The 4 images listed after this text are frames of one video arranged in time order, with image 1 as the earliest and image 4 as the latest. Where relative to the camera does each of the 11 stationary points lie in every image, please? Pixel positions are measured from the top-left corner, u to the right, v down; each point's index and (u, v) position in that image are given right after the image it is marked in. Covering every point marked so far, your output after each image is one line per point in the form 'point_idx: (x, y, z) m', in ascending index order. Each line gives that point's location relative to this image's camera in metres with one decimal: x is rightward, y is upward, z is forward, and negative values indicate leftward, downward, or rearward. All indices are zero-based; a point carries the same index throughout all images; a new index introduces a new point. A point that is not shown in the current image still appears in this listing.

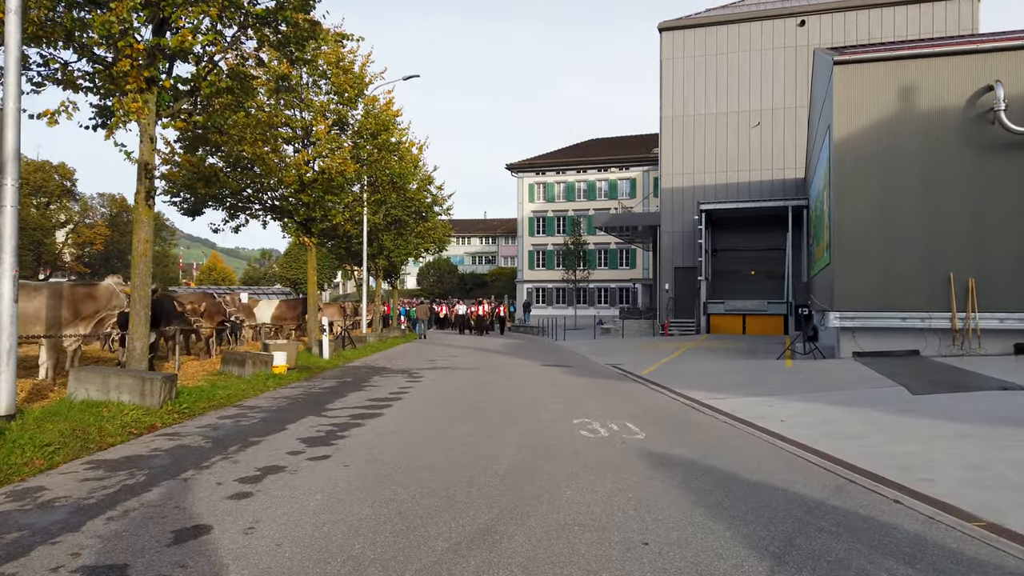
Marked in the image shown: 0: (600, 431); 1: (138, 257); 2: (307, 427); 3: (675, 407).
0: (+1.1, -1.8, +9.9) m
1: (-6.4, +0.5, +13.2) m
2: (-2.7, -1.8, +9.9) m
3: (+2.7, -2.0, +12.9) m
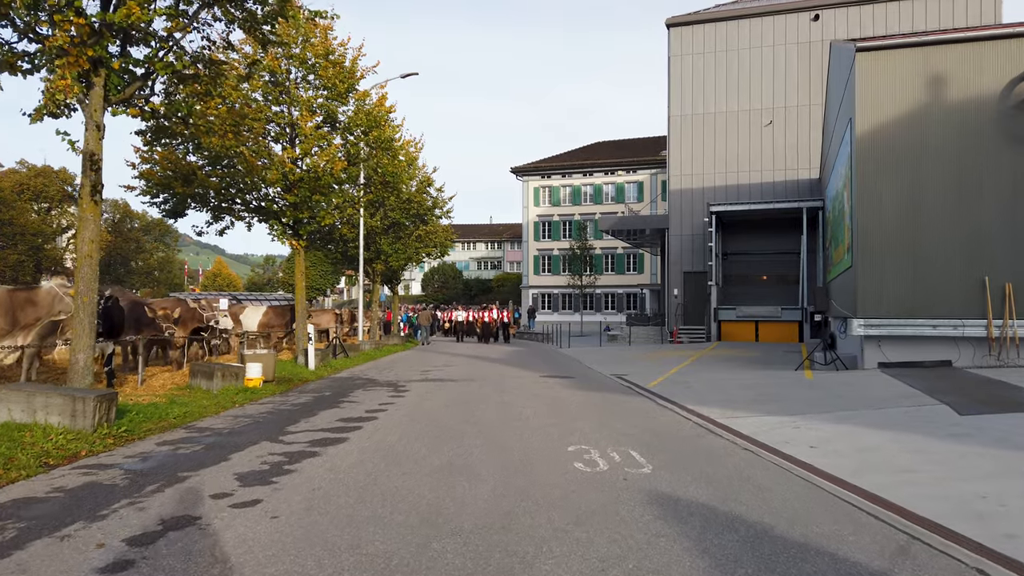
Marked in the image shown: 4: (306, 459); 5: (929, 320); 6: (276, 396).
0: (+0.9, -1.9, +8.3) m
1: (-6.6, +0.4, +11.8) m
2: (-2.8, -1.9, +8.4) m
3: (+2.6, -2.1, +11.4) m
4: (-2.2, -1.8, +8.3) m
5: (+9.7, -0.7, +18.0) m
6: (-4.7, -2.2, +15.3) m
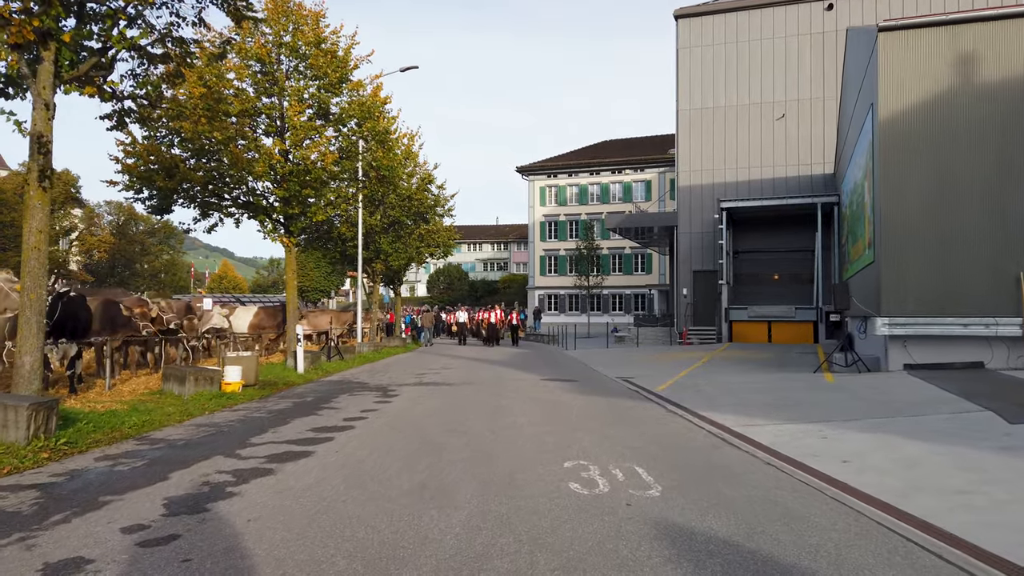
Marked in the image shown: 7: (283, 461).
0: (+0.8, -1.8, +7.1) m
1: (-6.7, +0.5, +10.7) m
2: (-3.0, -1.8, +7.2) m
3: (+2.5, -2.0, +10.2) m
4: (-2.4, -1.8, +7.1) m
5: (+9.7, -0.7, +16.6) m
6: (-4.8, -2.1, +14.2) m
7: (-2.4, -1.8, +8.0) m
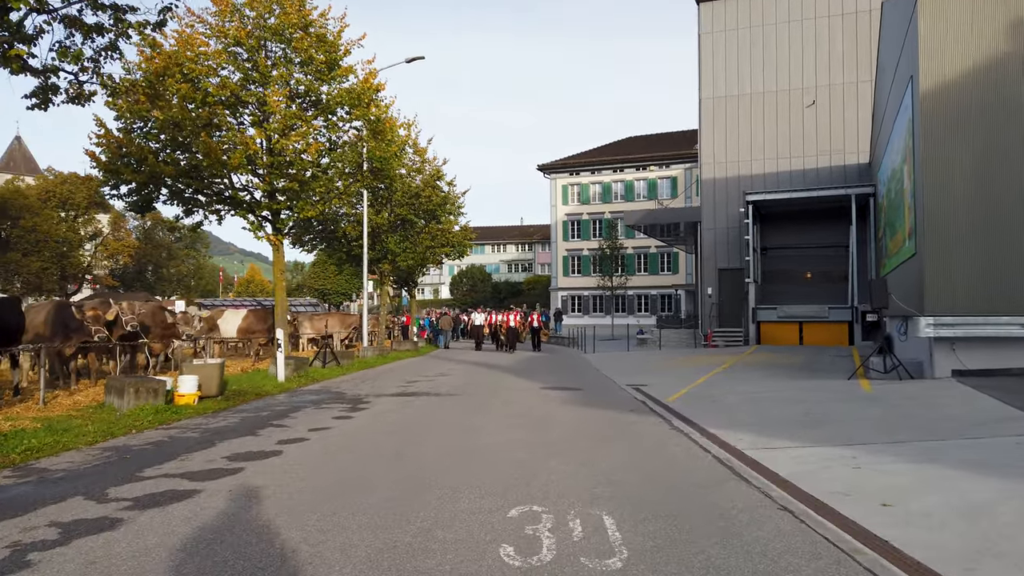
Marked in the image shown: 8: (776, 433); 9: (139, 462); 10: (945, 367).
0: (+0.2, -1.7, +5.2) m
1: (-7.2, +0.5, +9.1) m
2: (-3.6, -1.7, +5.5) m
3: (+2.0, -1.9, +8.2) m
4: (-2.9, -1.7, +5.3) m
5: (+9.5, -0.5, +14.4) m
6: (-5.1, -2.1, +12.5) m
7: (-2.9, -1.8, +6.2) m
8: (+3.6, -2.0, +10.5) m
9: (-4.0, -1.9, +8.3) m
10: (+8.5, -1.5, +15.1) m
